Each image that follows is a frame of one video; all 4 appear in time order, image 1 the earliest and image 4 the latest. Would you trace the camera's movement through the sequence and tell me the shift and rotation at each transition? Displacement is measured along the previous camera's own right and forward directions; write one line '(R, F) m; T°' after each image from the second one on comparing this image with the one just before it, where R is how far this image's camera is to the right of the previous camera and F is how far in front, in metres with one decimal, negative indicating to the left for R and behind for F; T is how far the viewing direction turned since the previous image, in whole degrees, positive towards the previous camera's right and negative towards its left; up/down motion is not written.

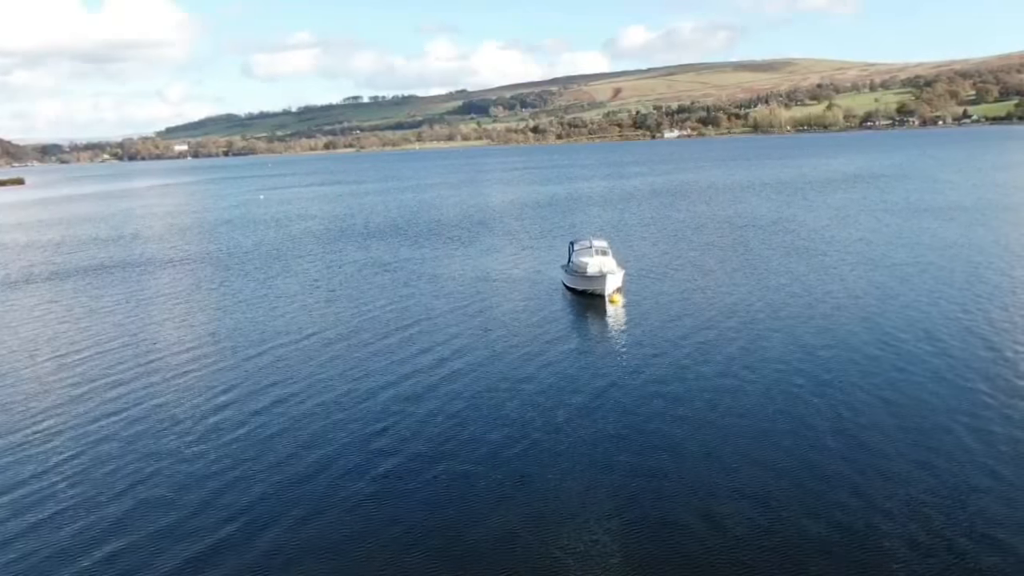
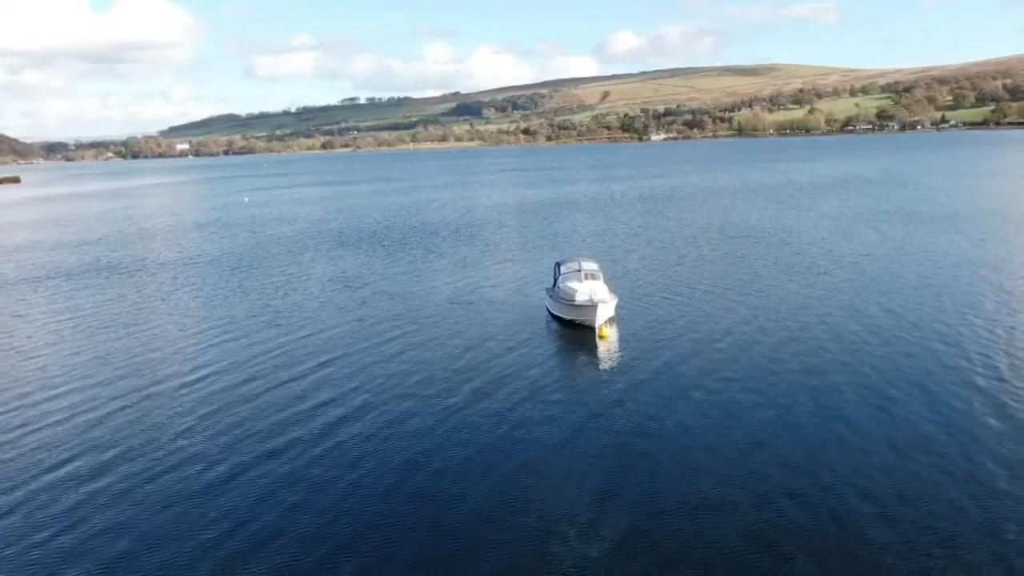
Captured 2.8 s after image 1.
(+0.3, +1.8) m; +1°
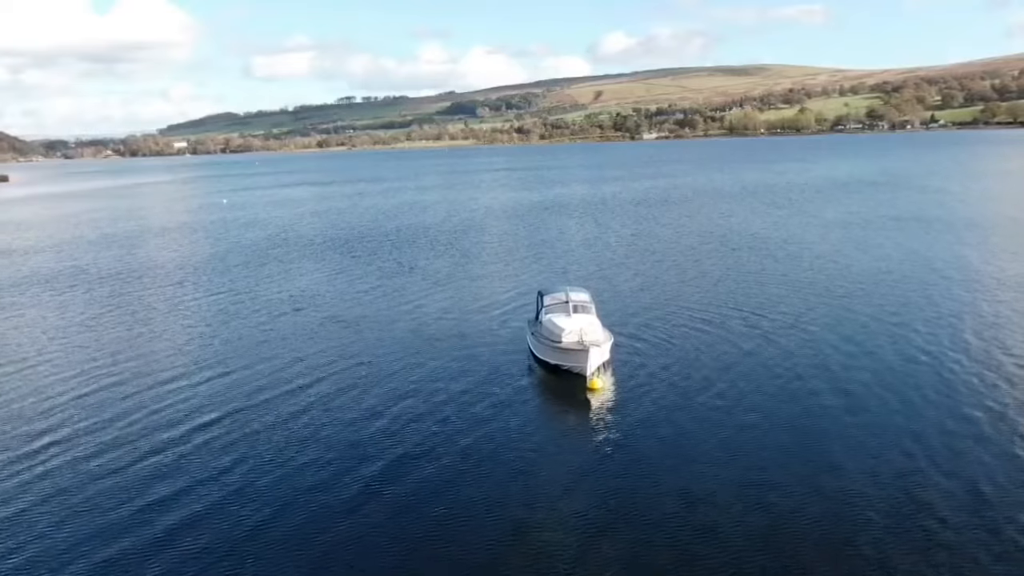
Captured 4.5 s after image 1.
(+0.4, +2.9) m; +1°
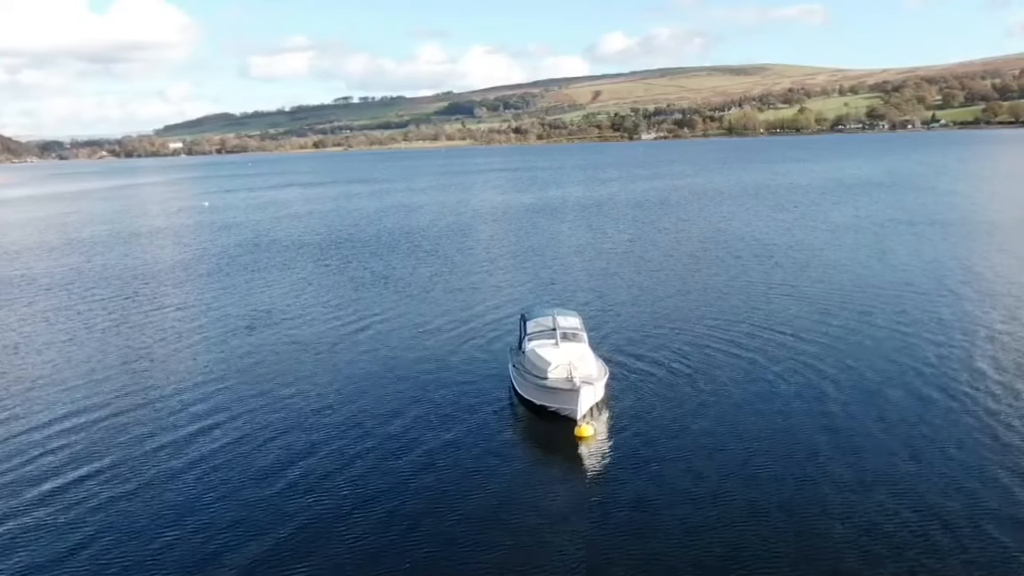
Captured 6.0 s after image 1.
(+0.4, +2.5) m; 0°
